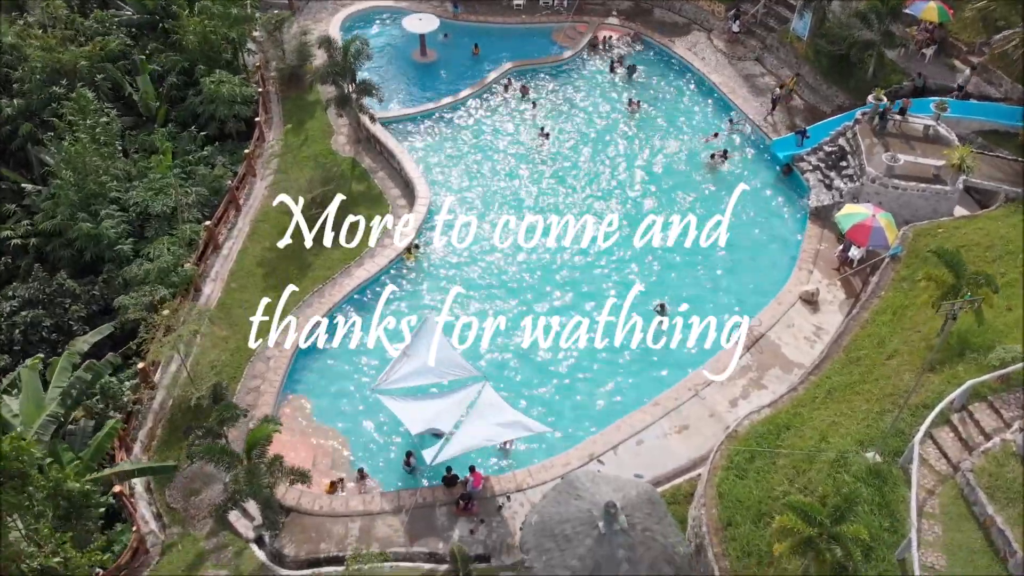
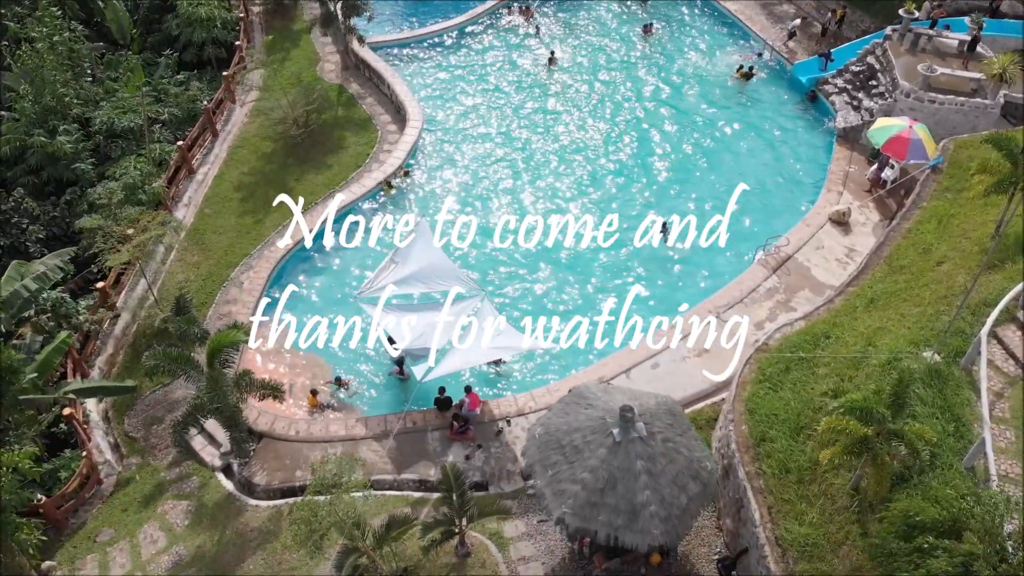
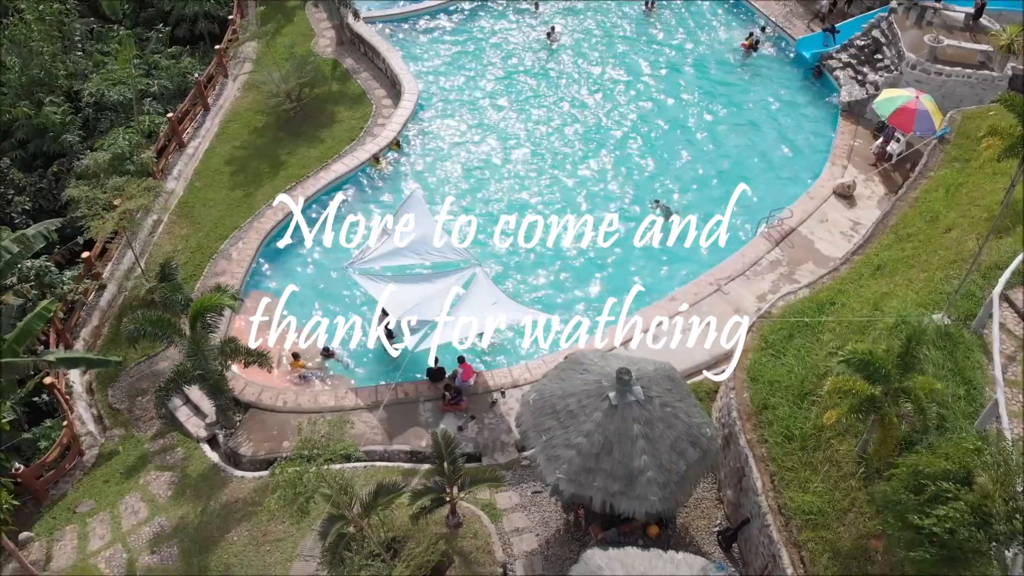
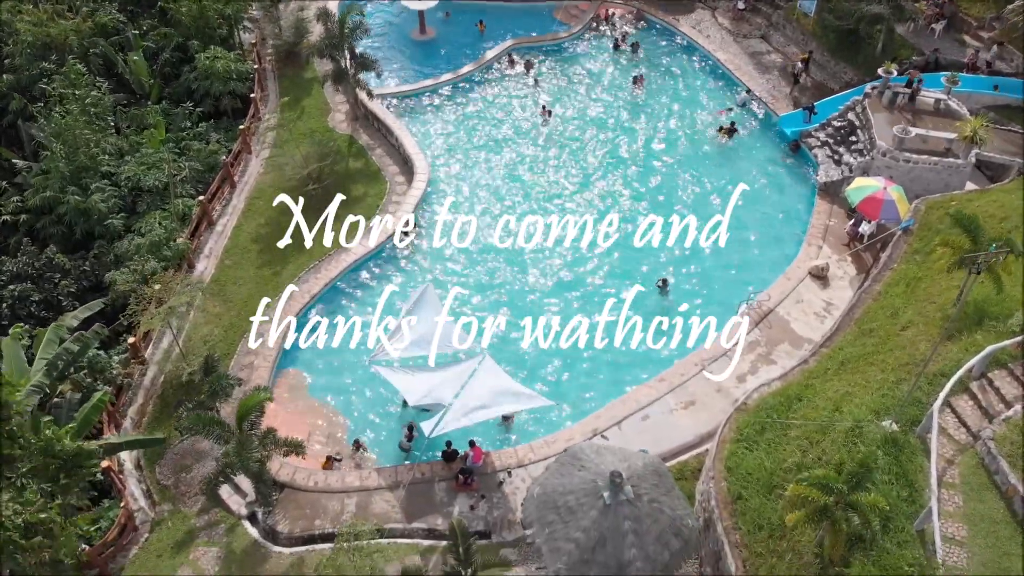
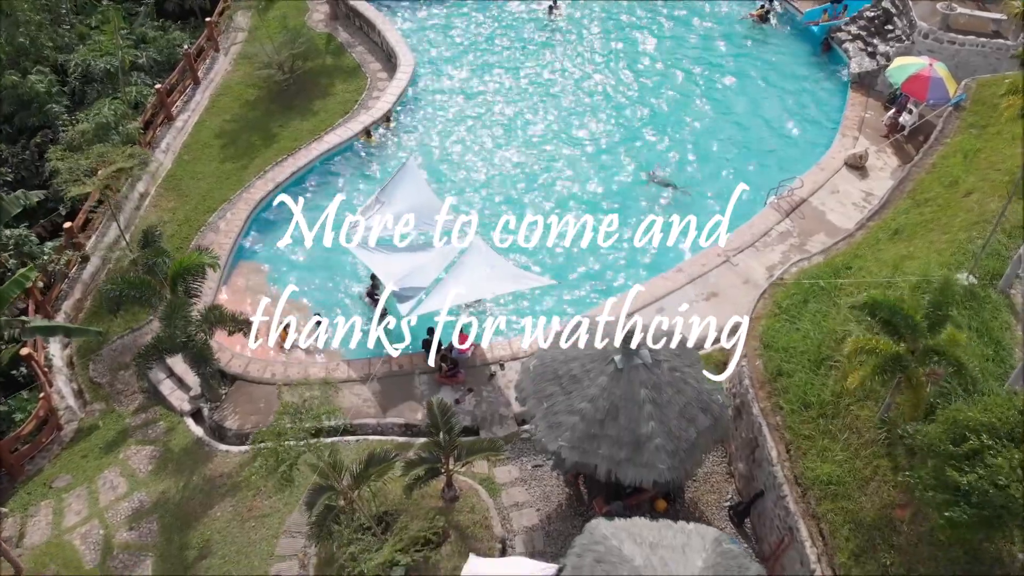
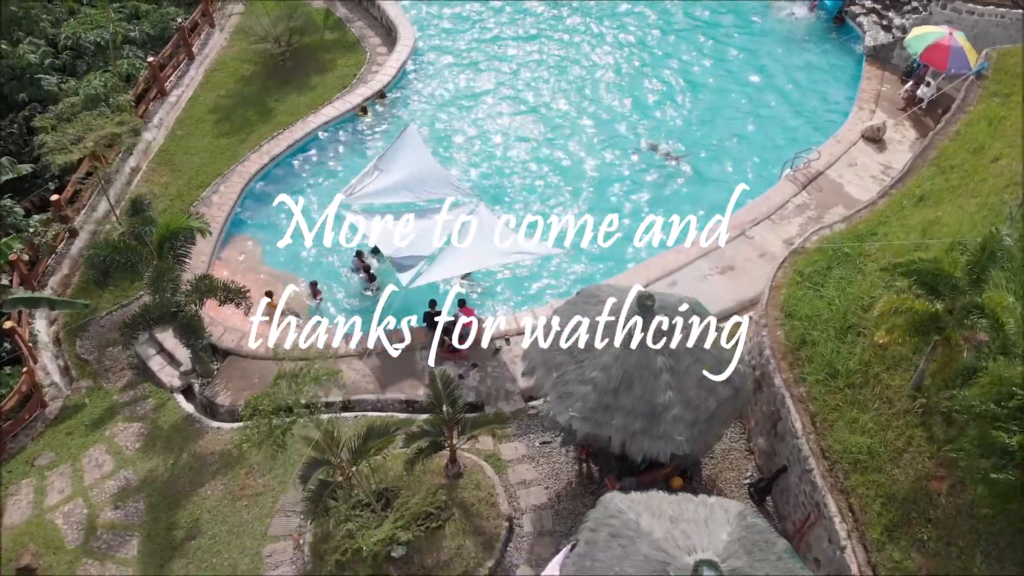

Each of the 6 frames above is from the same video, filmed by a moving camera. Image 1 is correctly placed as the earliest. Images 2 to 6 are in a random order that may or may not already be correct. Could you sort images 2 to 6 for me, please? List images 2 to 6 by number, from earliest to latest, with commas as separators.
4, 2, 3, 5, 6
